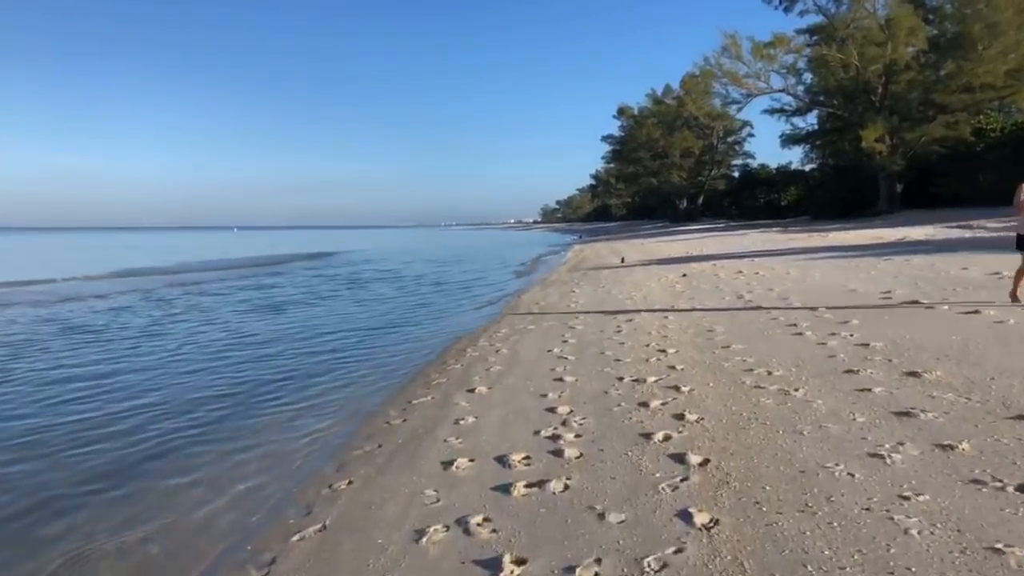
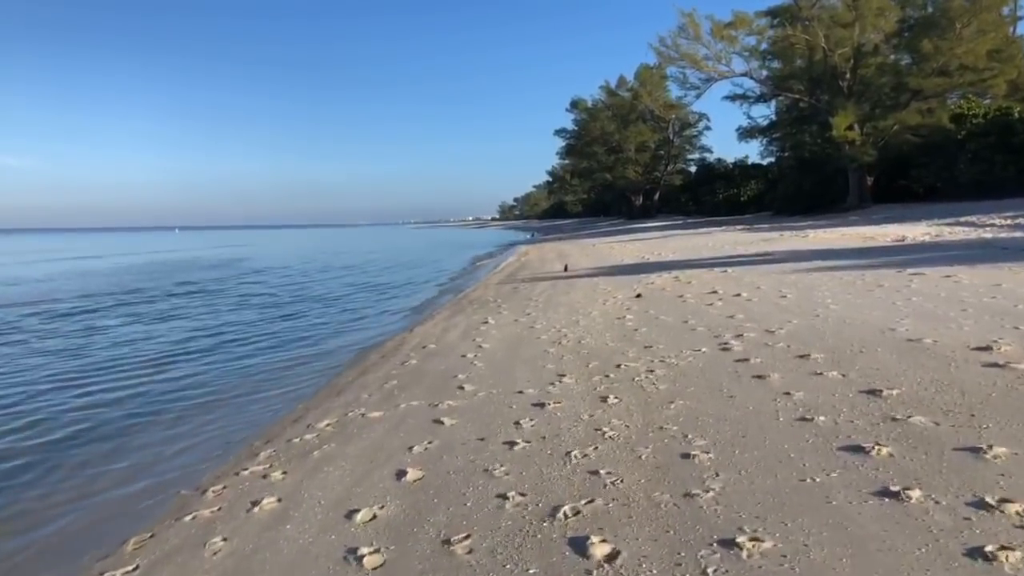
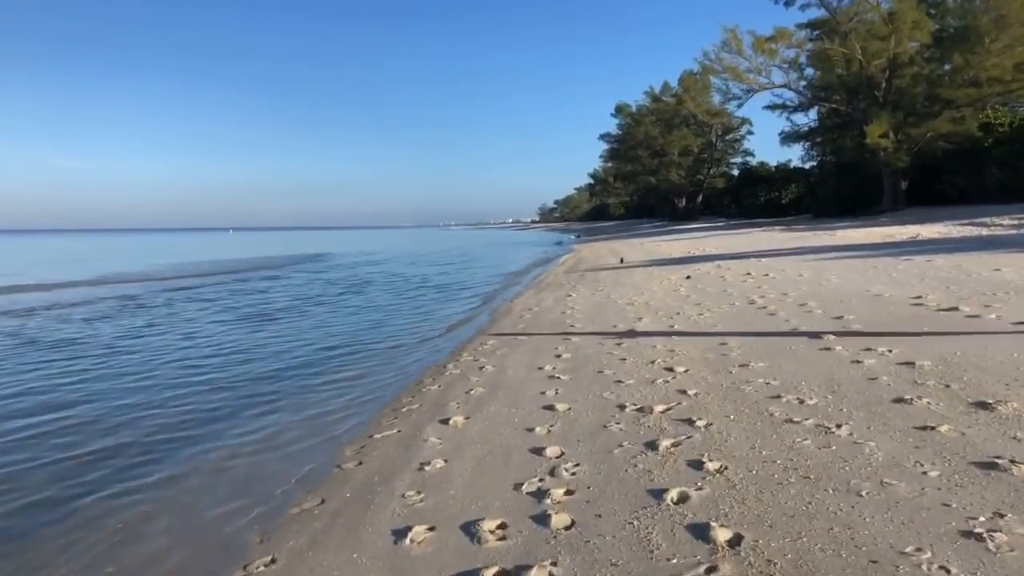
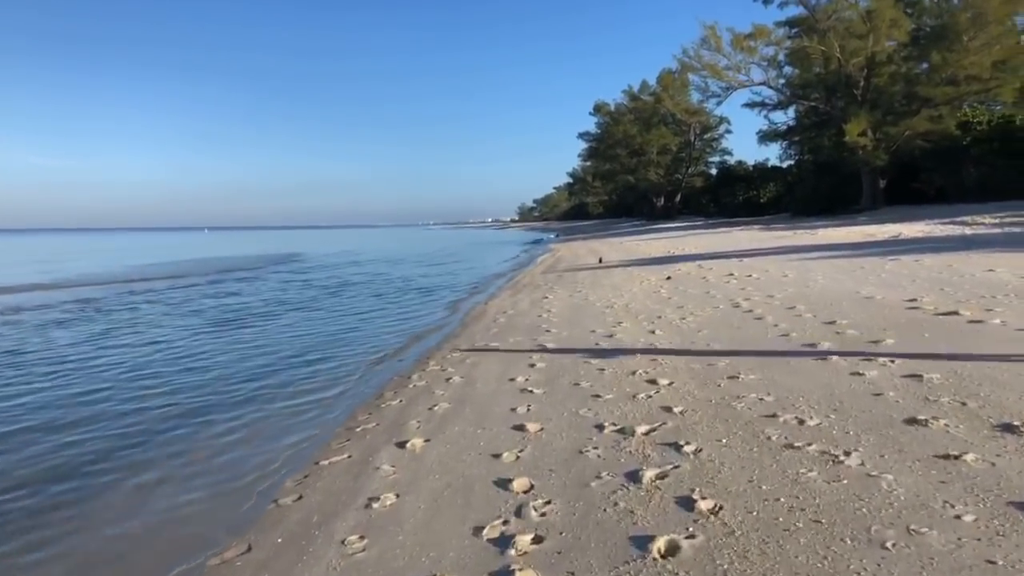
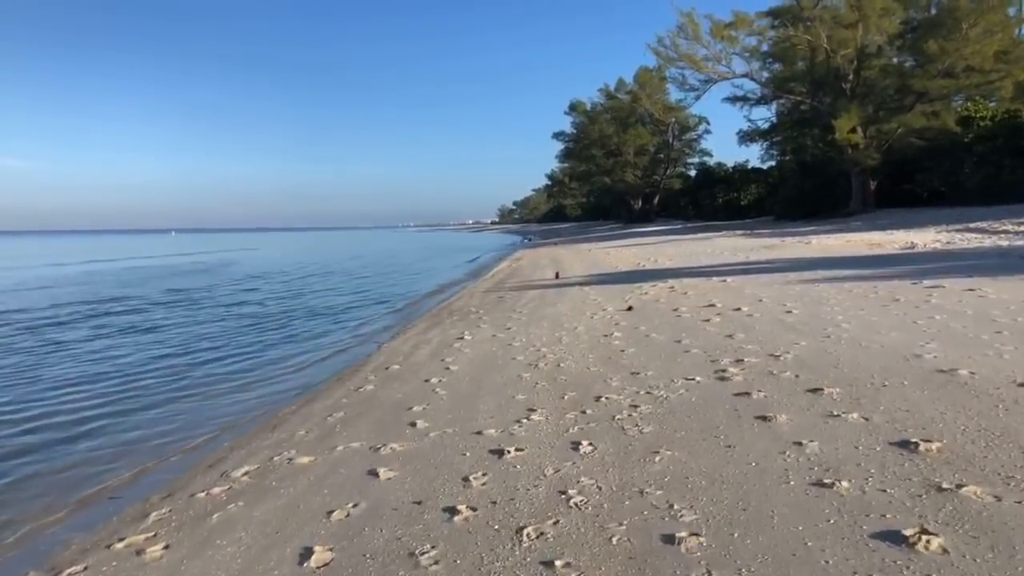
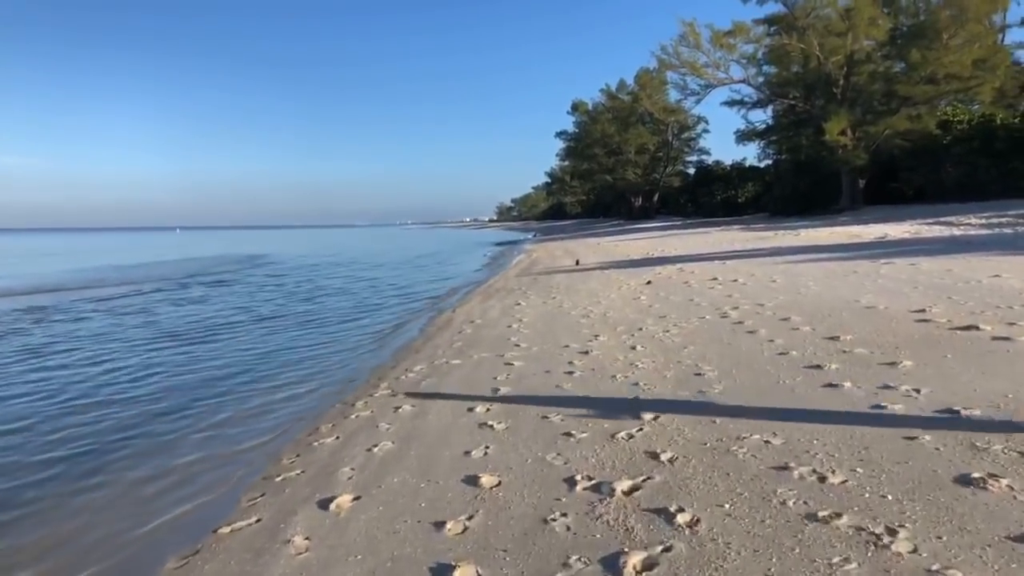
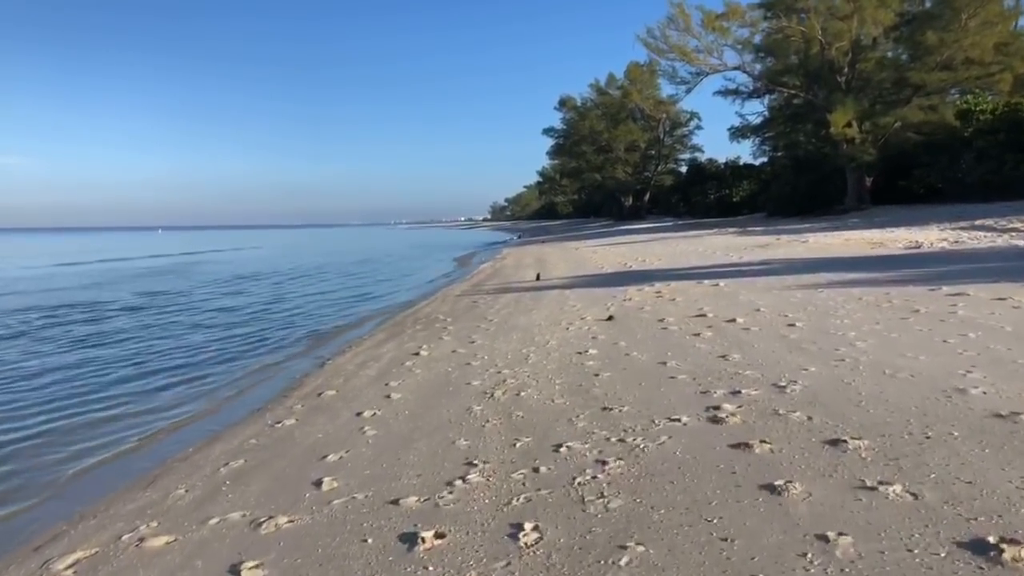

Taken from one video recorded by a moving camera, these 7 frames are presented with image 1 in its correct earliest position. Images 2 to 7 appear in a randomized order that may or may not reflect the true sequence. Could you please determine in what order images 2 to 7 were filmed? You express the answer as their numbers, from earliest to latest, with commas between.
3, 4, 6, 2, 5, 7
